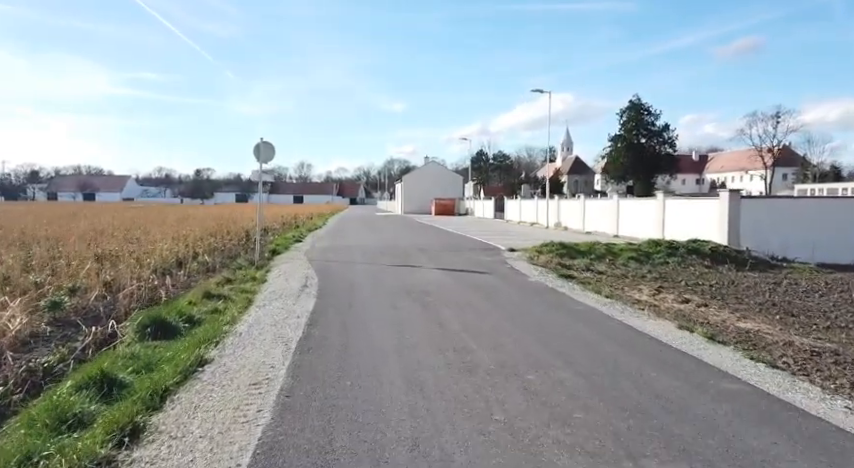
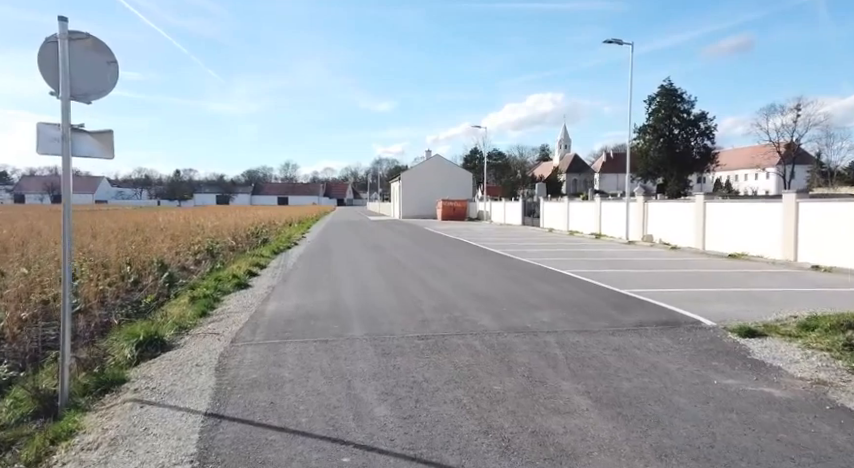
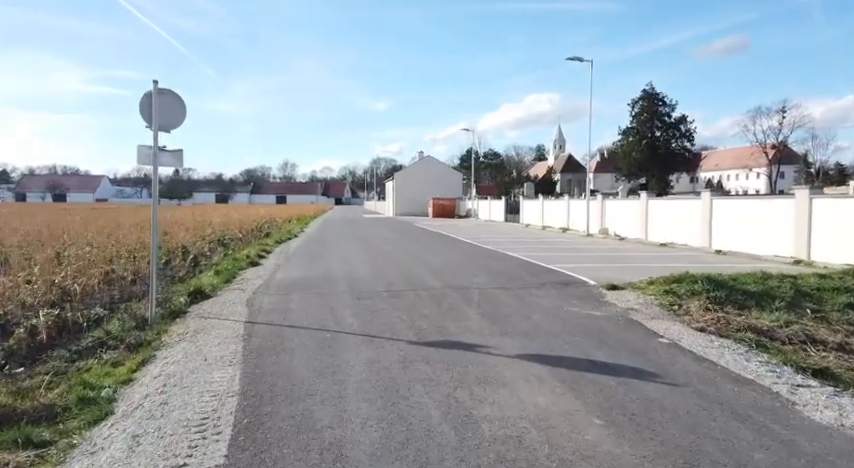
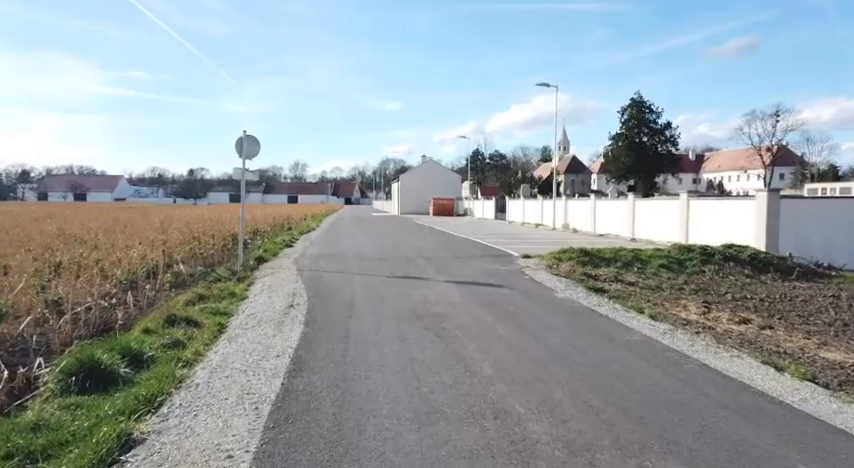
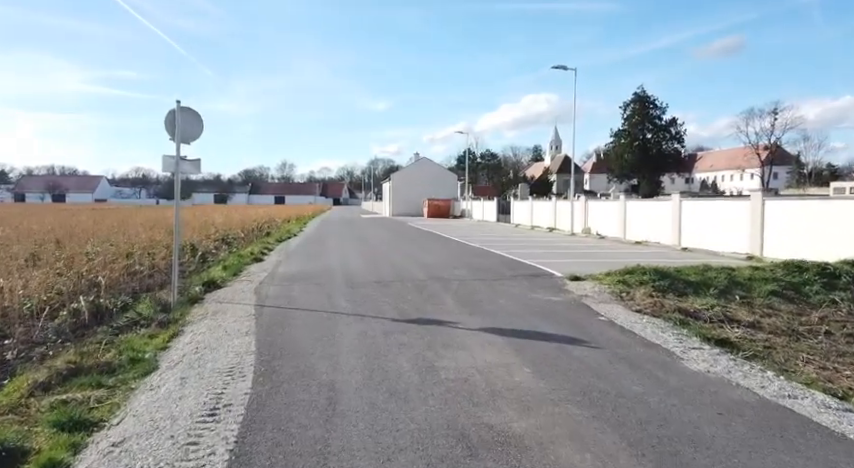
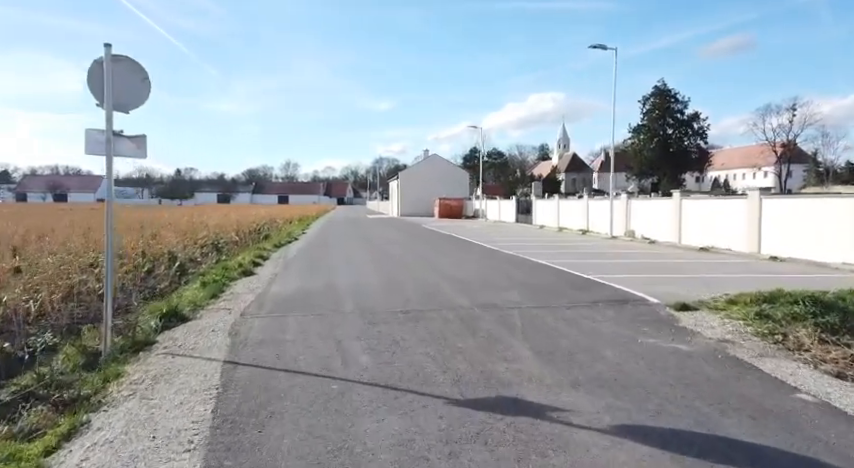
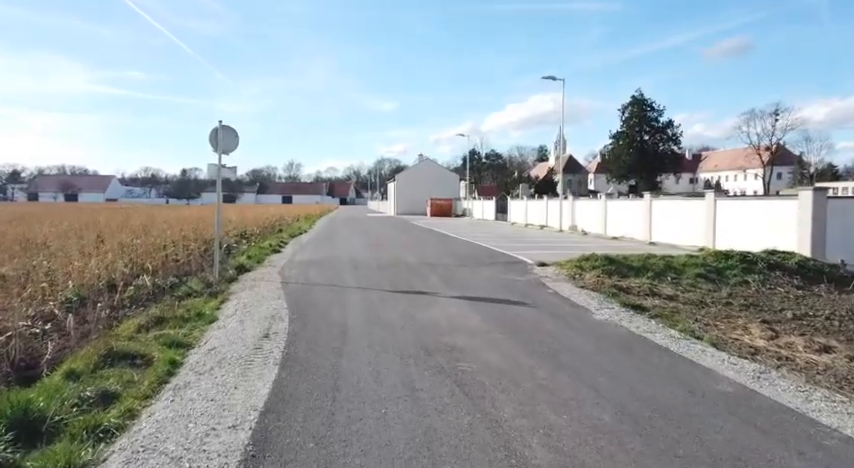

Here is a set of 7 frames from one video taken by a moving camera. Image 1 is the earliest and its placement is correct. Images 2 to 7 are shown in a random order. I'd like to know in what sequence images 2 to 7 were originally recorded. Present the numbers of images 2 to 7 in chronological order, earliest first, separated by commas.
4, 7, 5, 3, 6, 2
